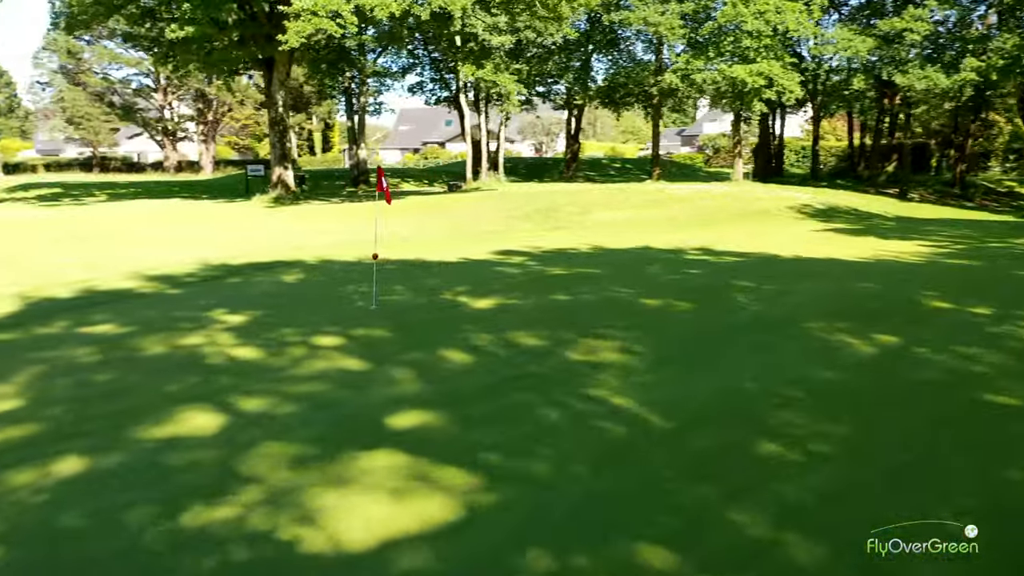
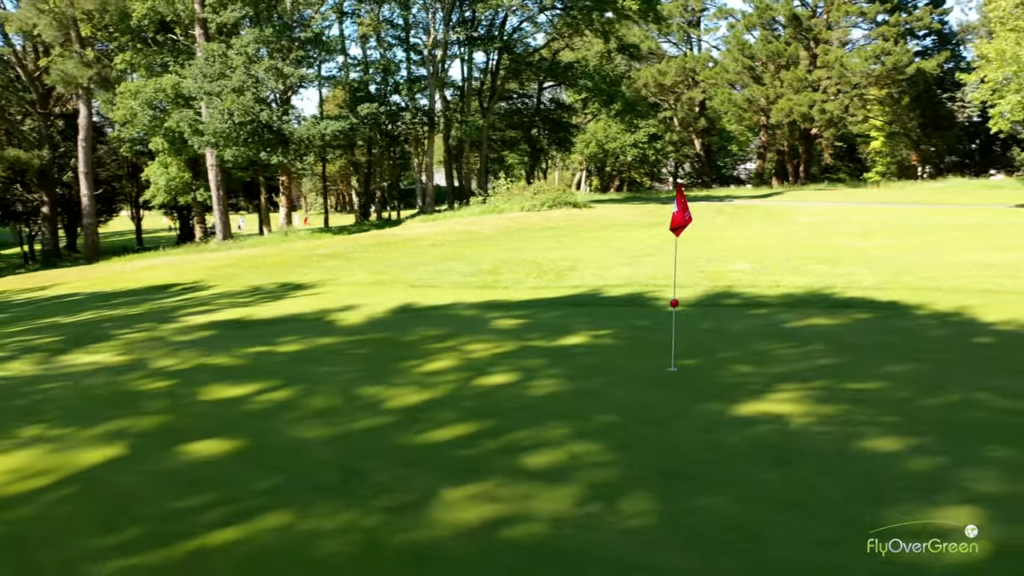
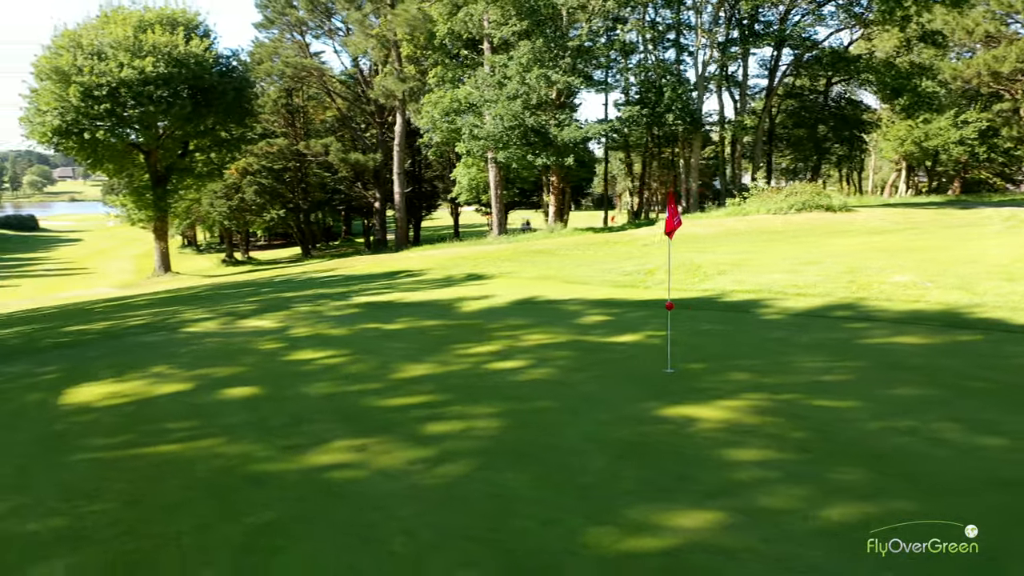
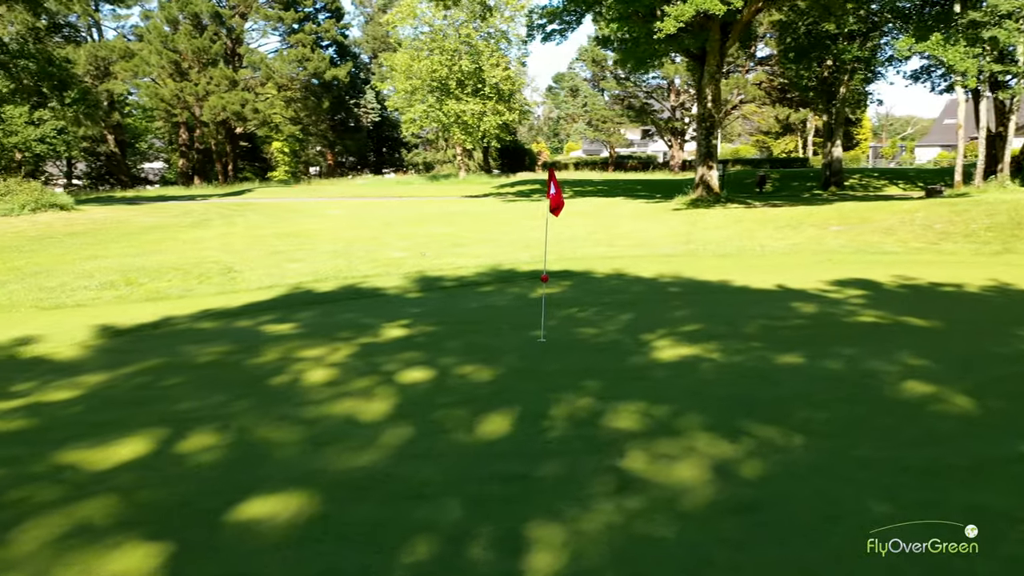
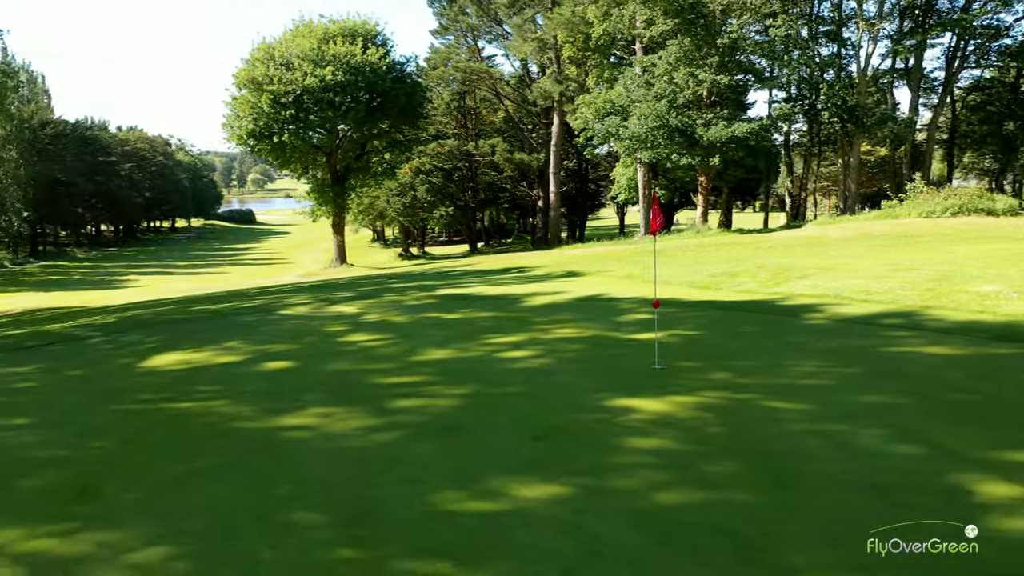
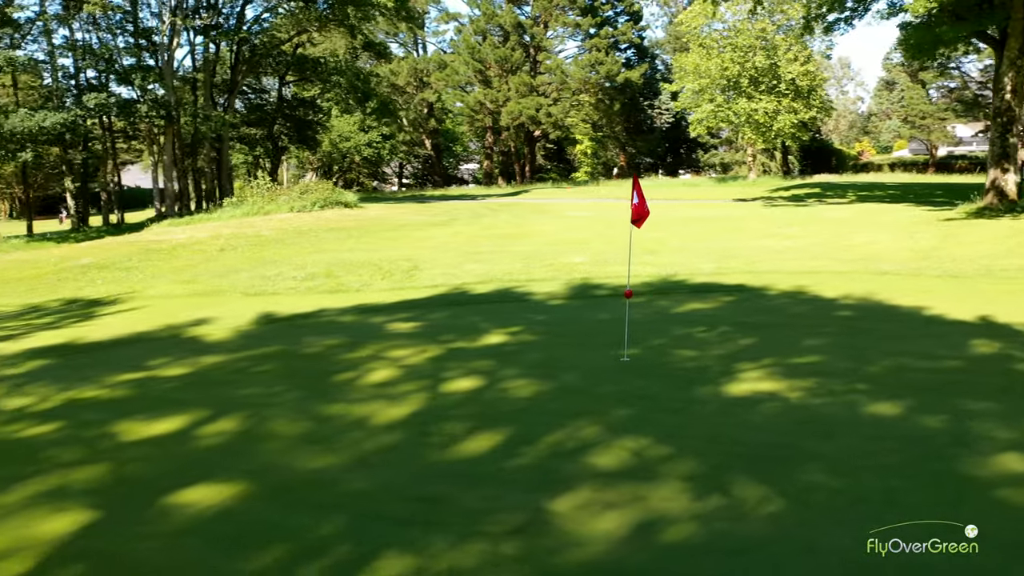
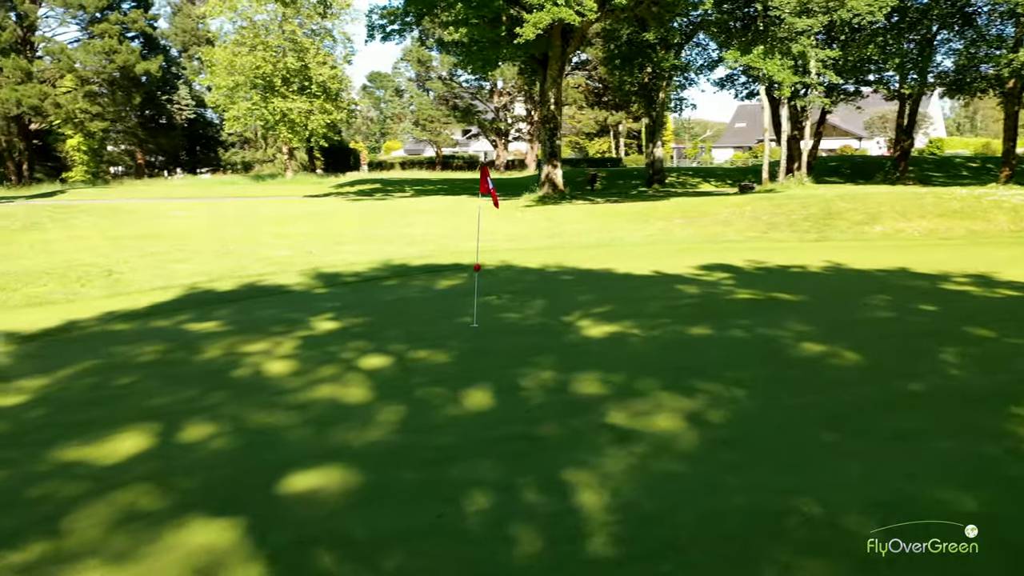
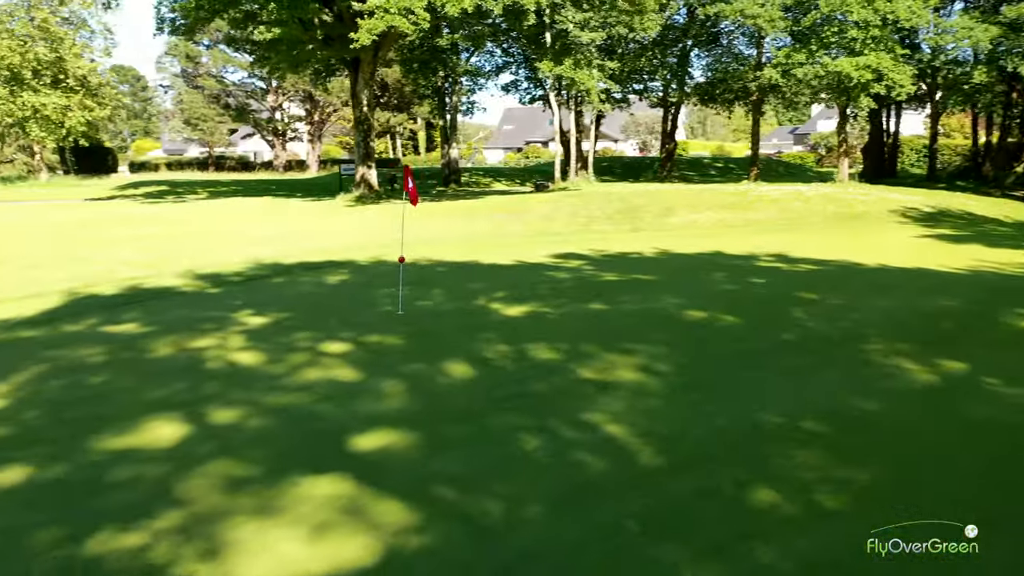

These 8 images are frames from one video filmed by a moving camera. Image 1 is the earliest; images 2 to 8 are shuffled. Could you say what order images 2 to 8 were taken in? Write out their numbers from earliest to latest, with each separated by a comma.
8, 7, 4, 6, 2, 3, 5
